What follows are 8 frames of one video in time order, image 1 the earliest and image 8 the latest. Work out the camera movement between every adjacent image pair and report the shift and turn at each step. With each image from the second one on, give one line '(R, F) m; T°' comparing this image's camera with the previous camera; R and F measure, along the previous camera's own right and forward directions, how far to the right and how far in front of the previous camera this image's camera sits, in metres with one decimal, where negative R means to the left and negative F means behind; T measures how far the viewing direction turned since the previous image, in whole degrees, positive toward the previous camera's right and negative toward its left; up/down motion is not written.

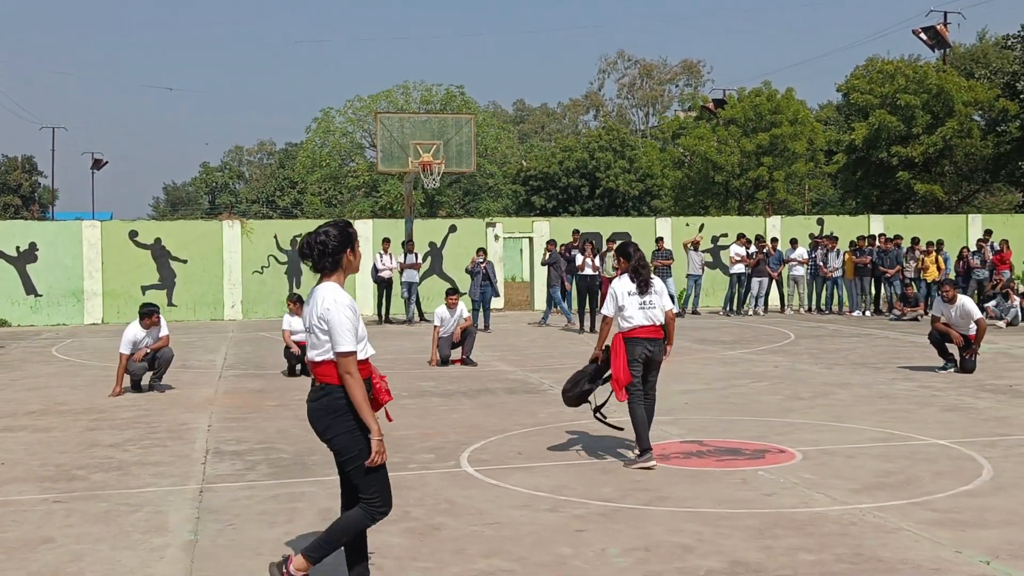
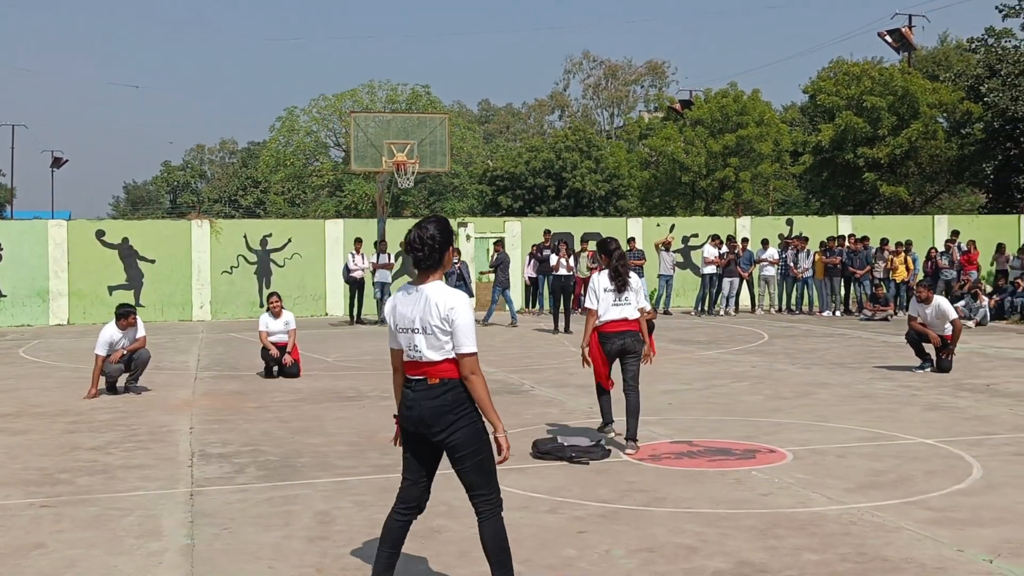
(-0.2, +0.1) m; +2°
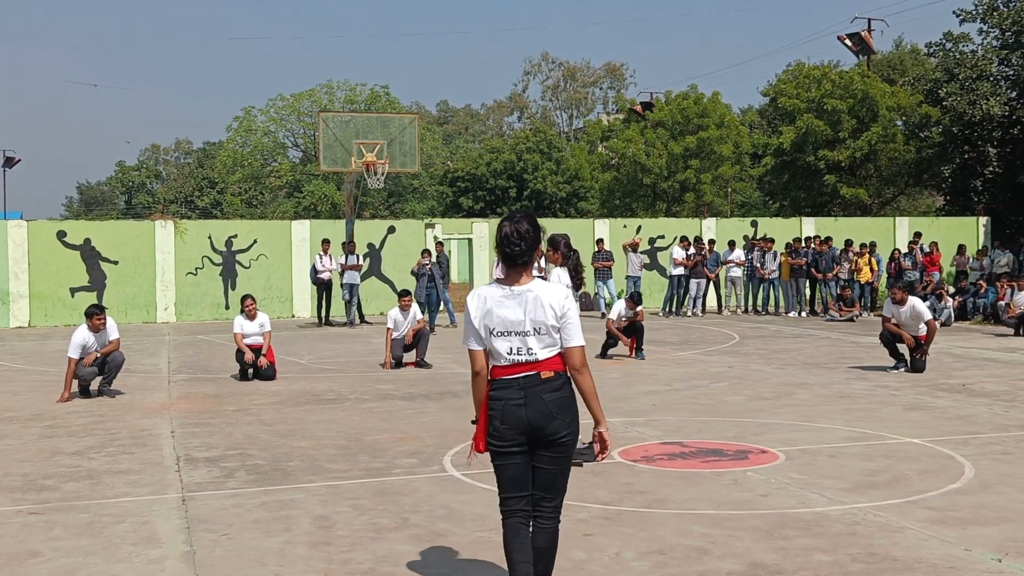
(-0.3, +0.1) m; +2°
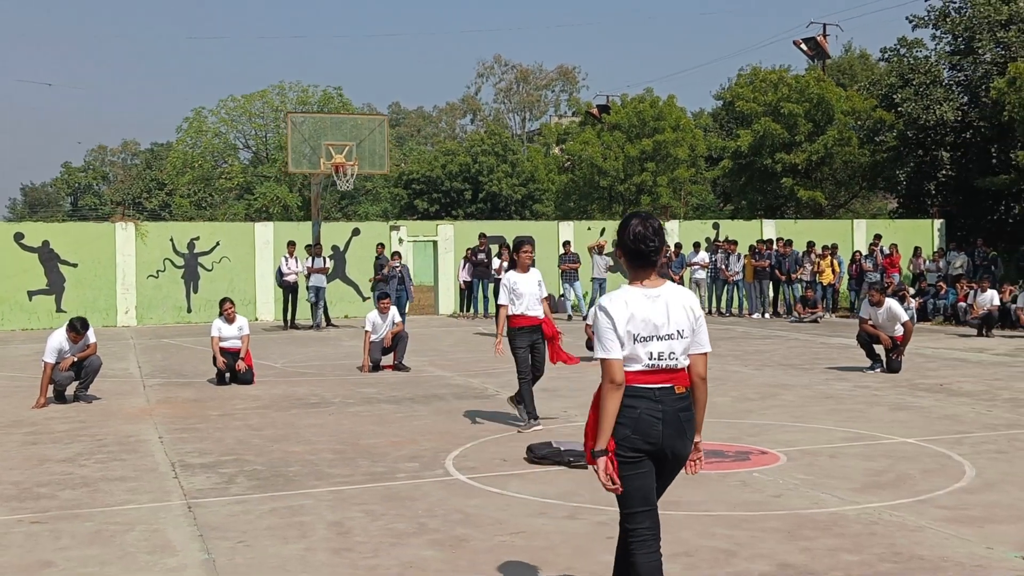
(-0.5, +0.1) m; +3°
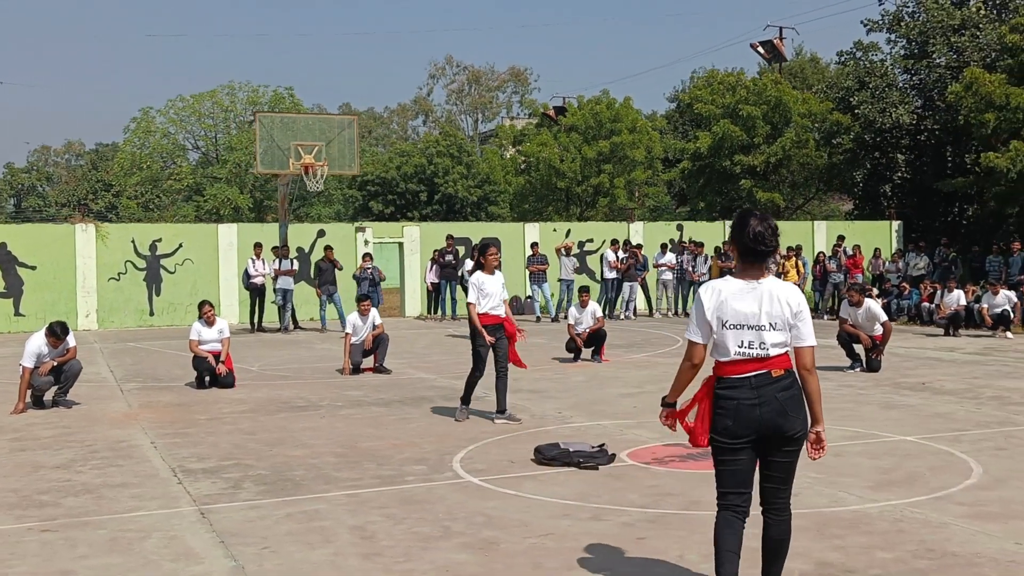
(-0.5, +0.1) m; +3°
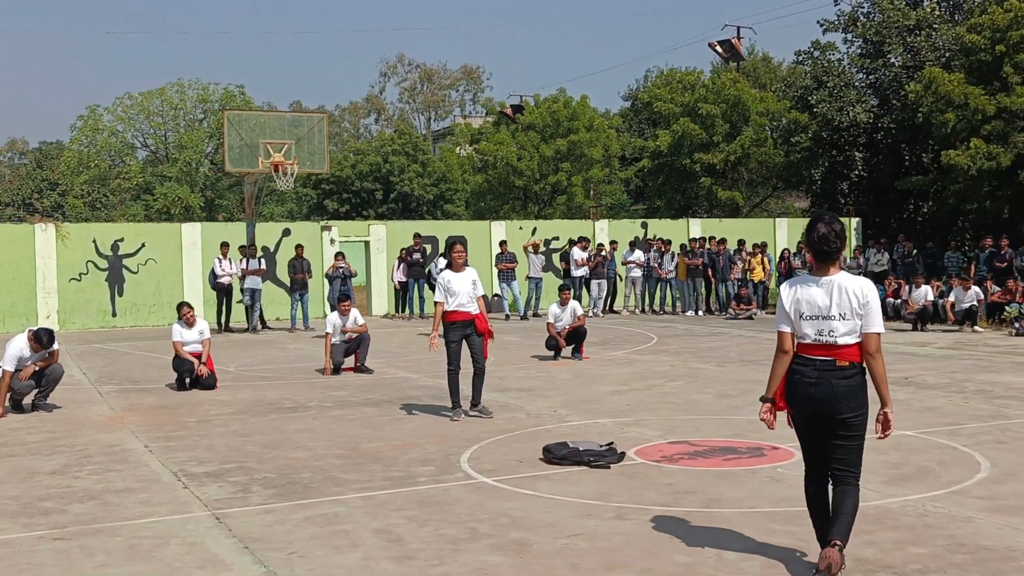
(-0.5, +0.1) m; +3°
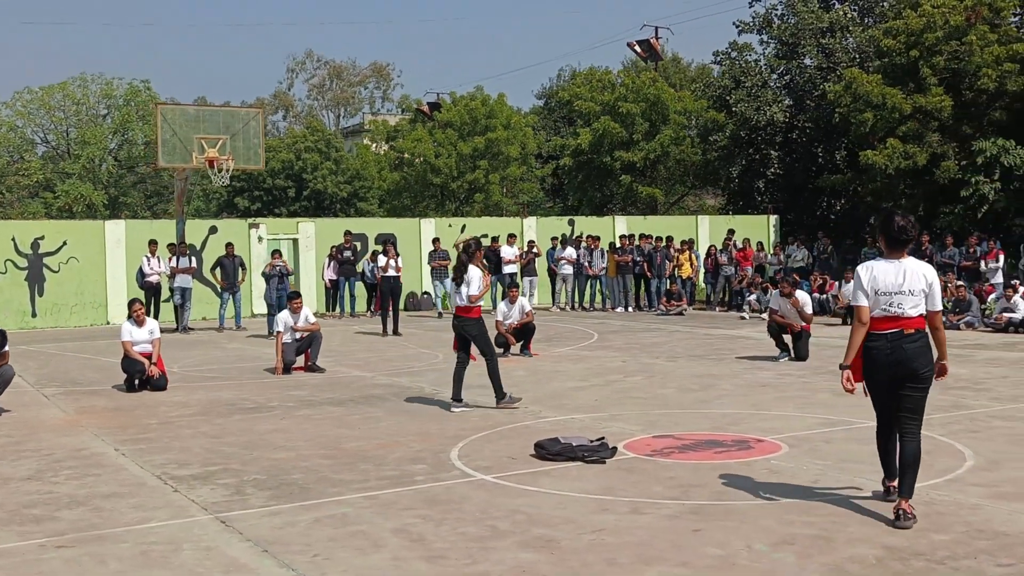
(-0.7, +0.1) m; +5°
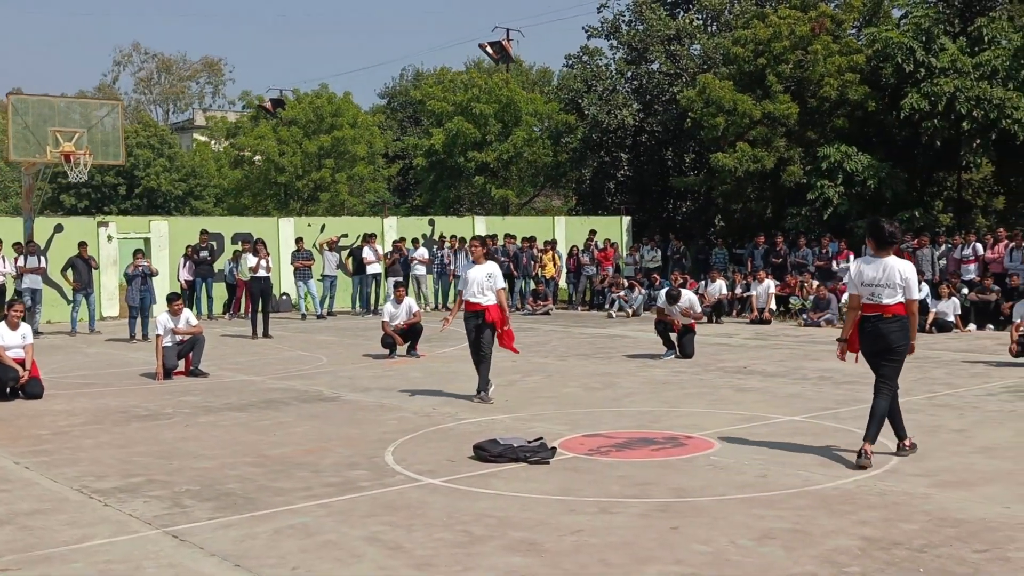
(-0.9, +0.2) m; +9°
